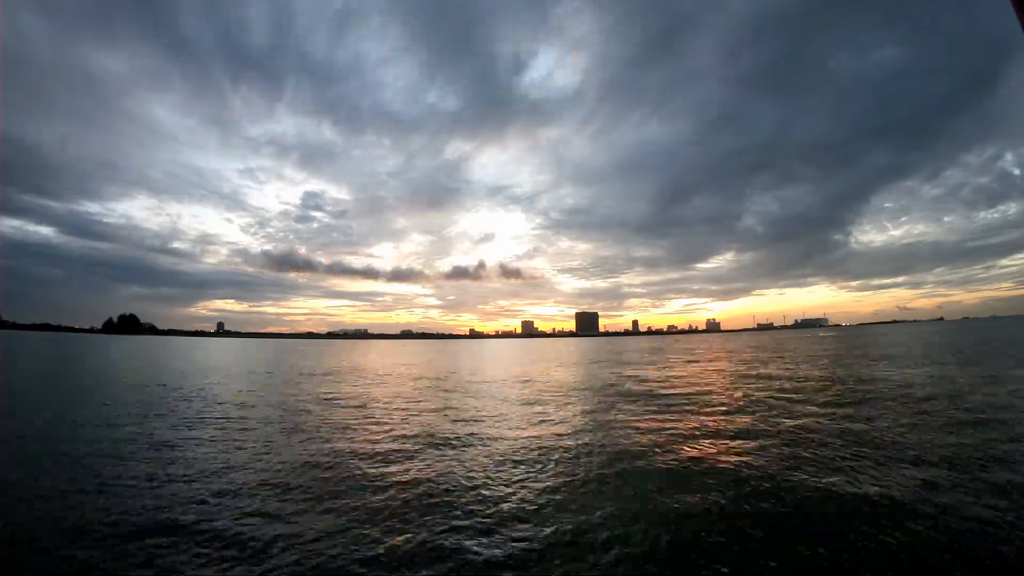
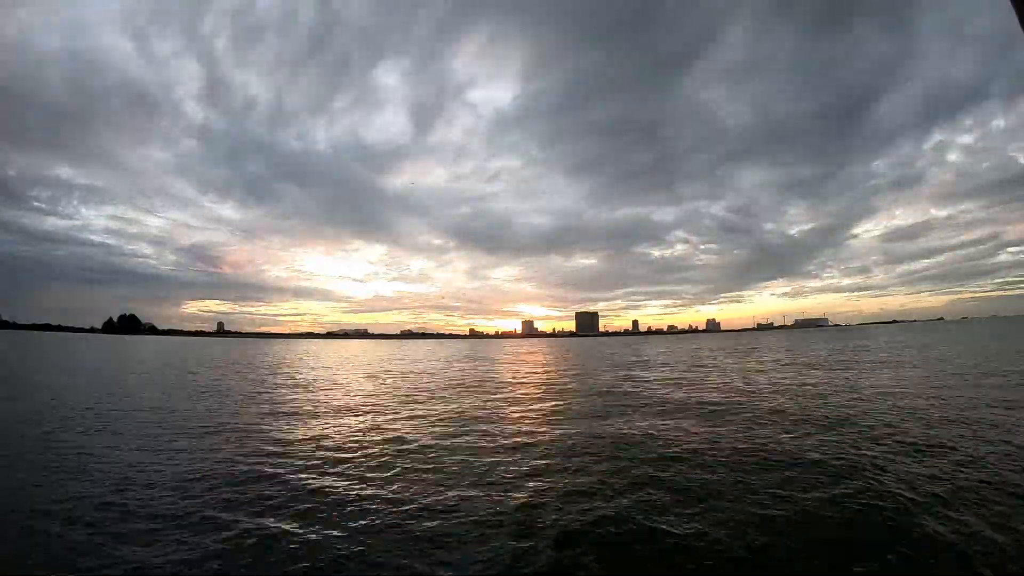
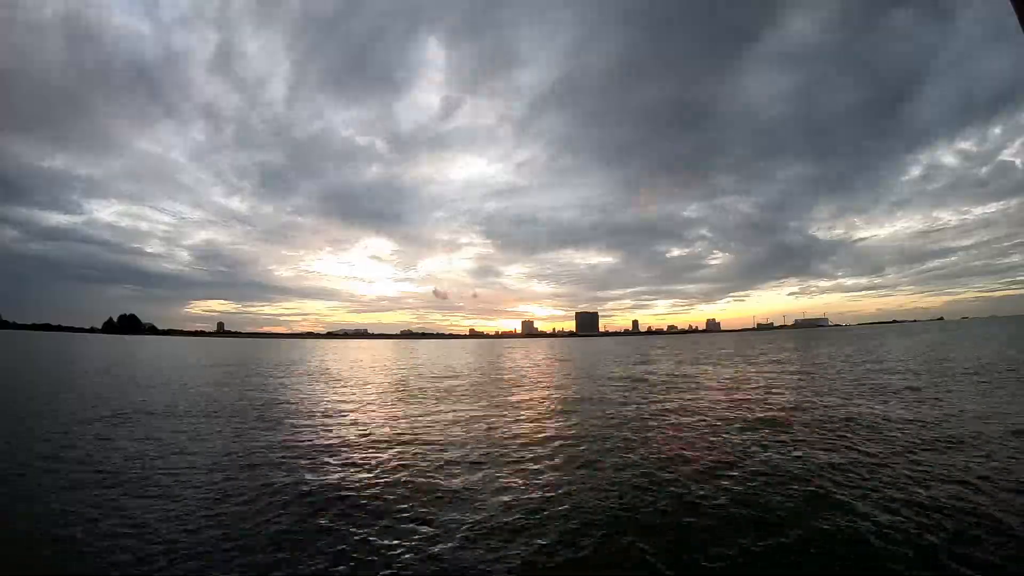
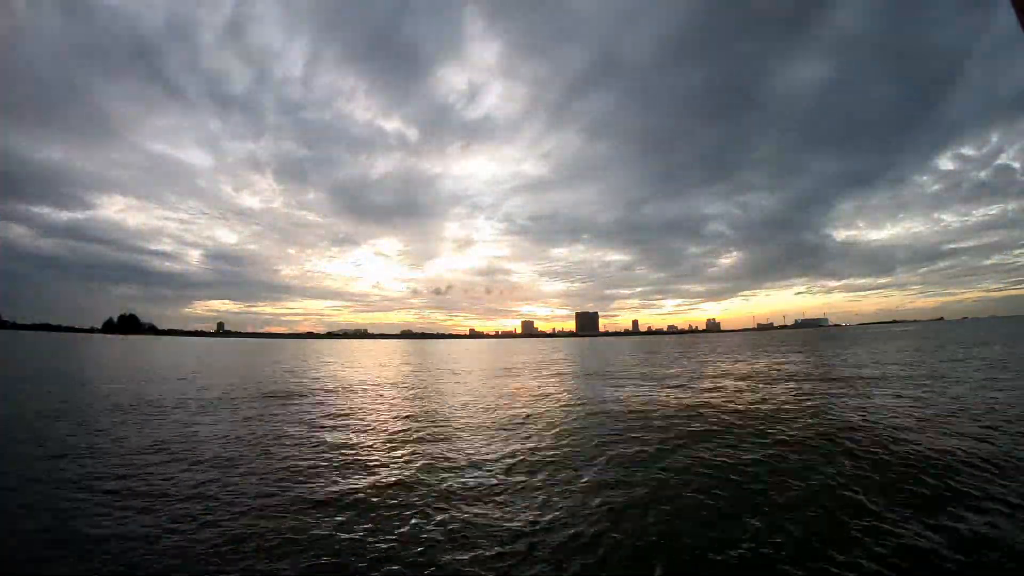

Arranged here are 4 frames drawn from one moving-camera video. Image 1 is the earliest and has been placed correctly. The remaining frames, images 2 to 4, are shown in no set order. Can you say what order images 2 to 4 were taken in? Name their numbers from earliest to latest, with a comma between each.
4, 3, 2
